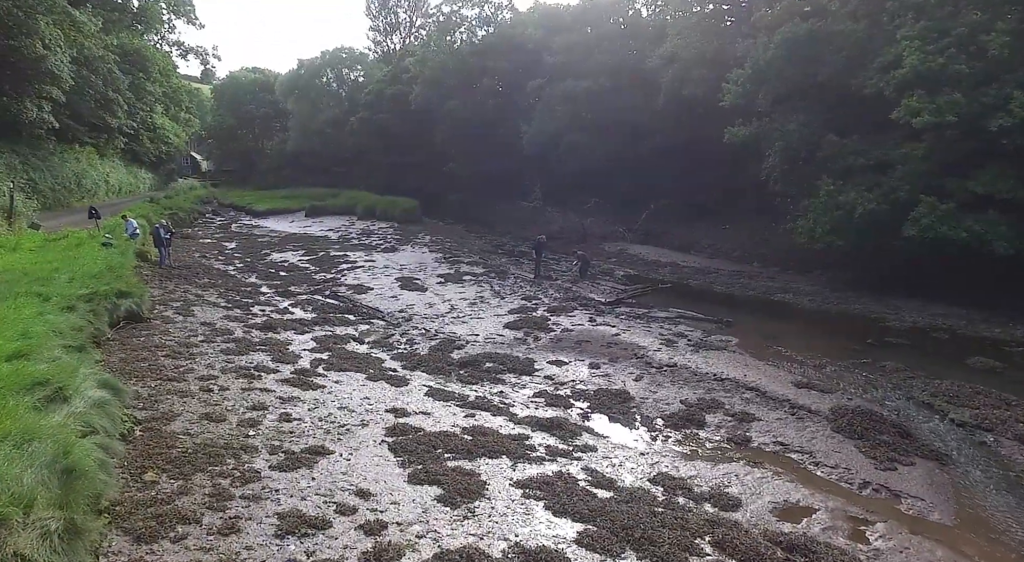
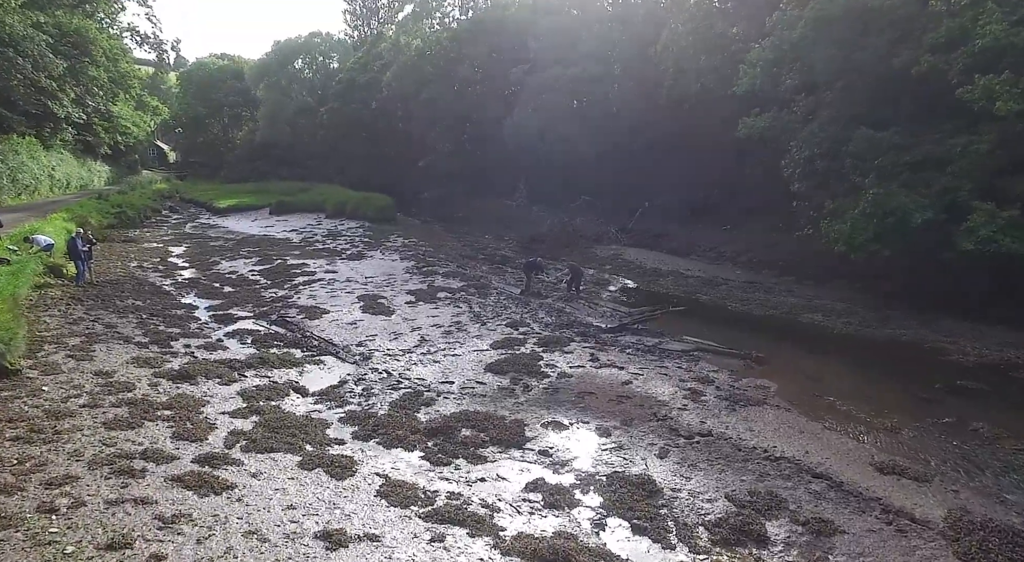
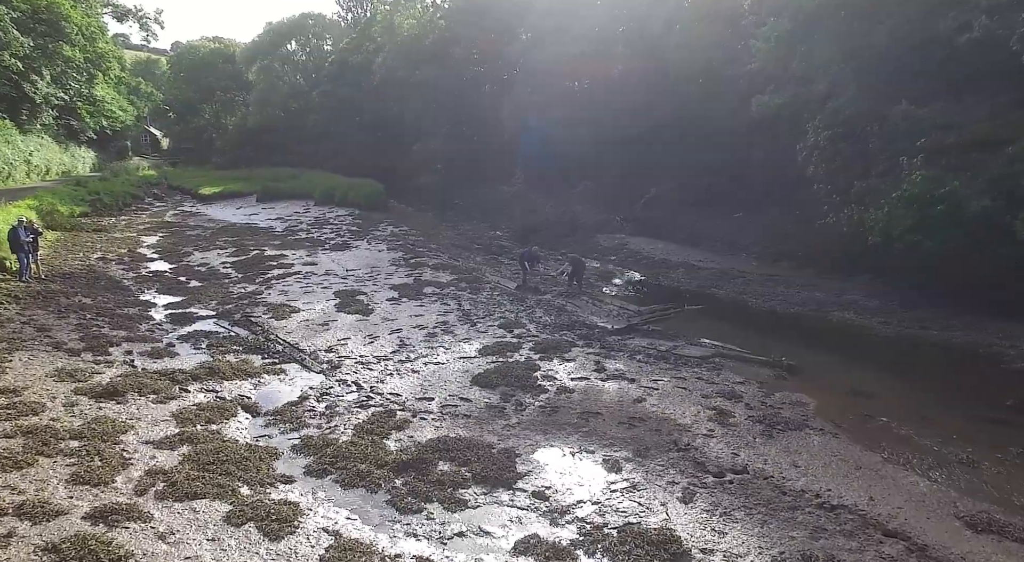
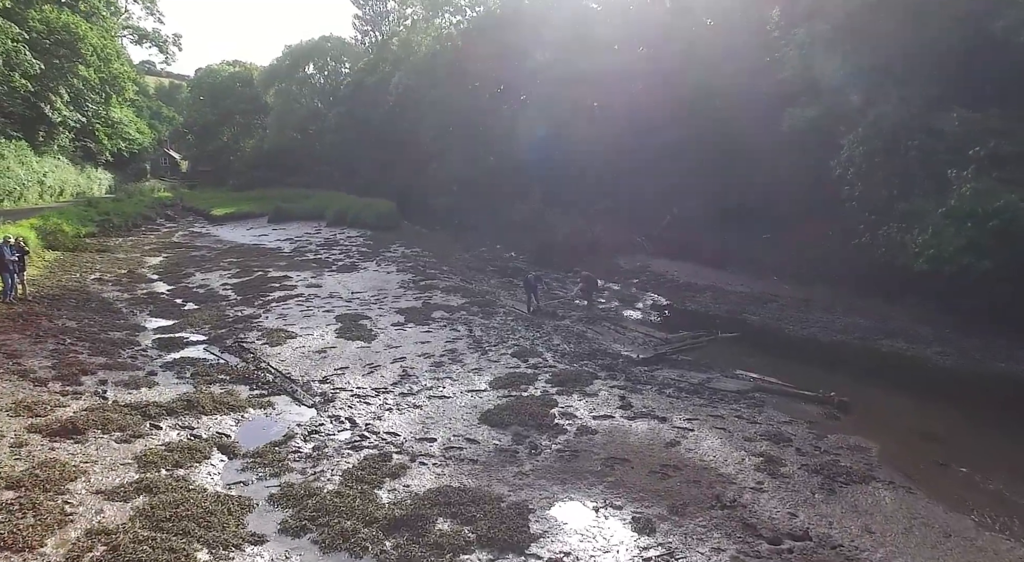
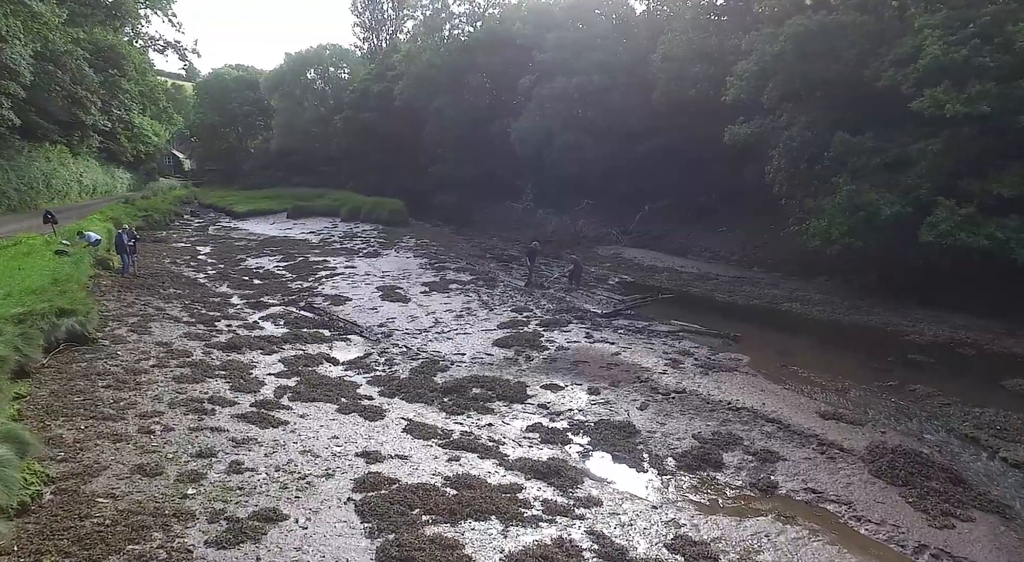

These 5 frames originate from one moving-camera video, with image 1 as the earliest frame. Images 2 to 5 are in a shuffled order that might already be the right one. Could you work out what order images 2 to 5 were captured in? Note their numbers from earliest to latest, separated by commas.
5, 2, 3, 4
